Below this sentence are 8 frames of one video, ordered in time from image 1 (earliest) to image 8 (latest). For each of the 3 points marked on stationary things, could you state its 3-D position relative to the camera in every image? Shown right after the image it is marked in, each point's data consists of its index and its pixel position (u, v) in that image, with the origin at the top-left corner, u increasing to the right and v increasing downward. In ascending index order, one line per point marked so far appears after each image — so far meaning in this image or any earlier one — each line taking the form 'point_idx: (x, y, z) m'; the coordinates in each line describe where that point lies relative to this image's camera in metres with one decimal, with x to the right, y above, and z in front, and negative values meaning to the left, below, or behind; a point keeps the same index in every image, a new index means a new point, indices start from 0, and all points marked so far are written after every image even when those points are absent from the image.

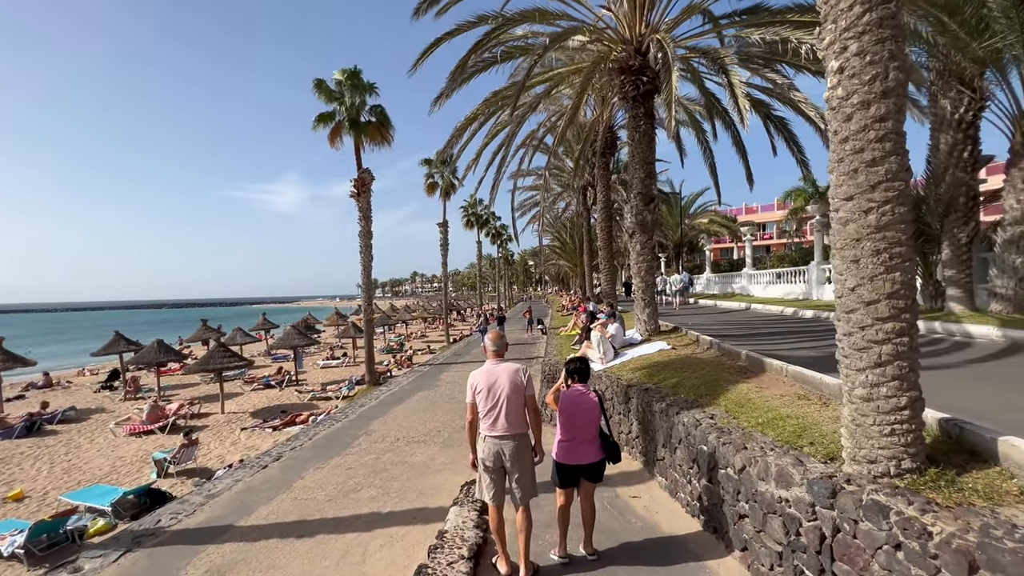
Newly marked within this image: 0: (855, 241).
0: (+2.5, +0.3, +3.3) m
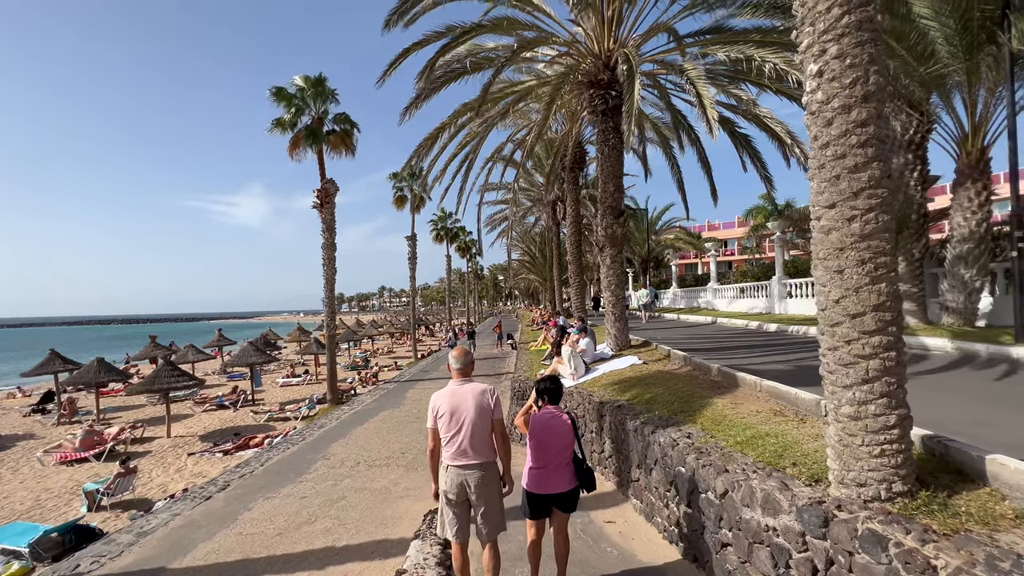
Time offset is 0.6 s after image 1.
0: (+2.3, +0.3, +3.1) m
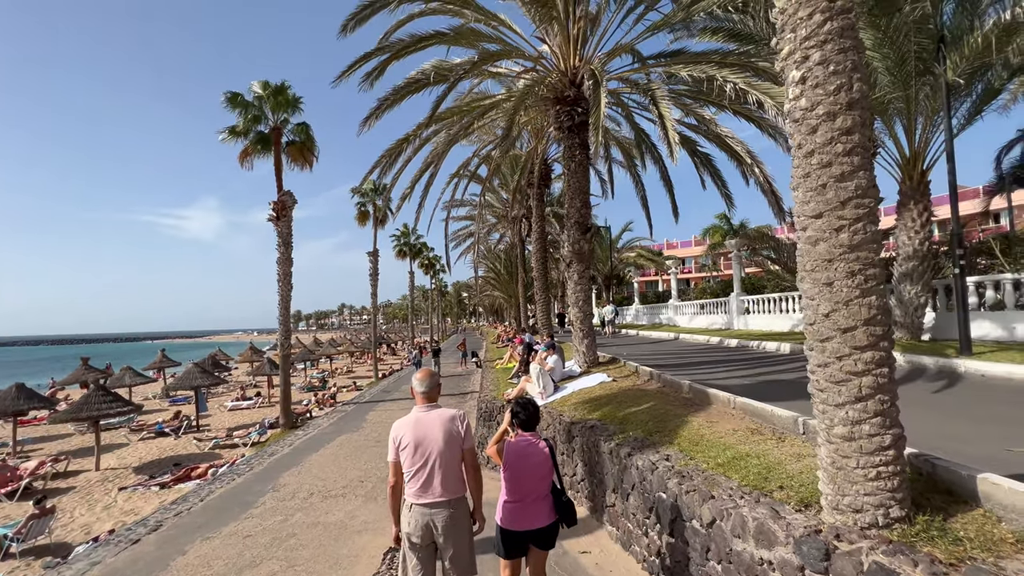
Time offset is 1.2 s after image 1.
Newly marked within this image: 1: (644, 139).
0: (+2.1, +0.2, +3.0) m
1: (+4.2, +4.7, +14.4) m
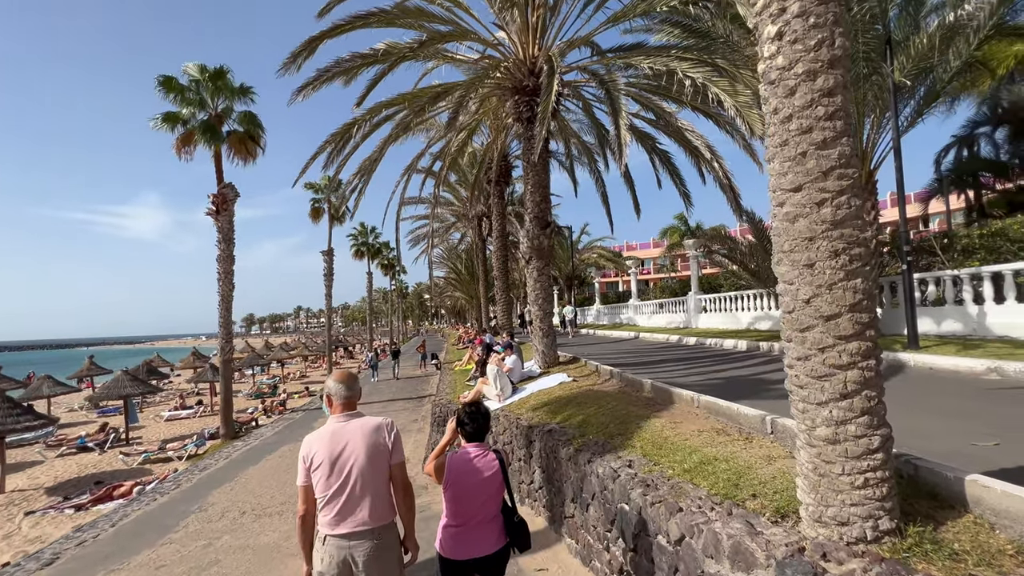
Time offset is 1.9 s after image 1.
0: (+1.7, +0.3, +2.6) m
1: (+2.9, +4.8, +14.2) m
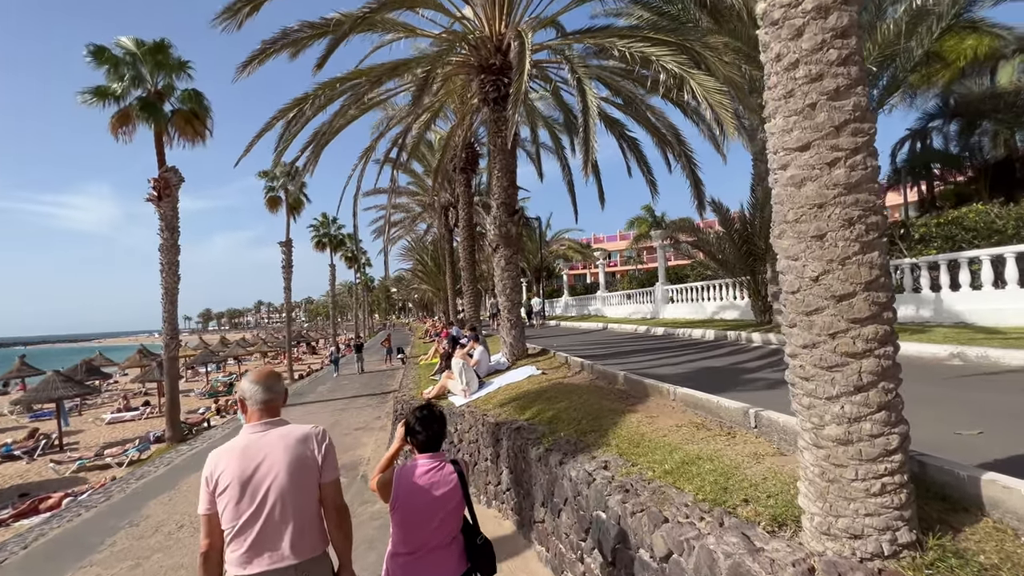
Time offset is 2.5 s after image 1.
0: (+1.5, +0.4, +2.2) m
1: (+1.8, +5.1, +13.8) m
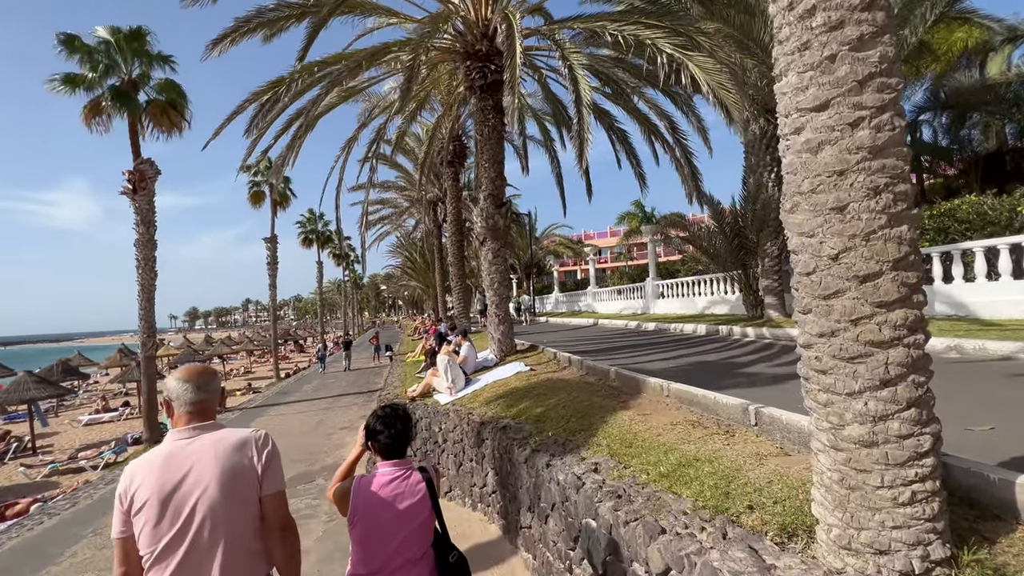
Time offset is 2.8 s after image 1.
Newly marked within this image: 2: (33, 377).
0: (+1.4, +0.5, +2.0) m
1: (+1.5, +5.3, +13.5) m
2: (-20.0, -3.7, +18.9) m
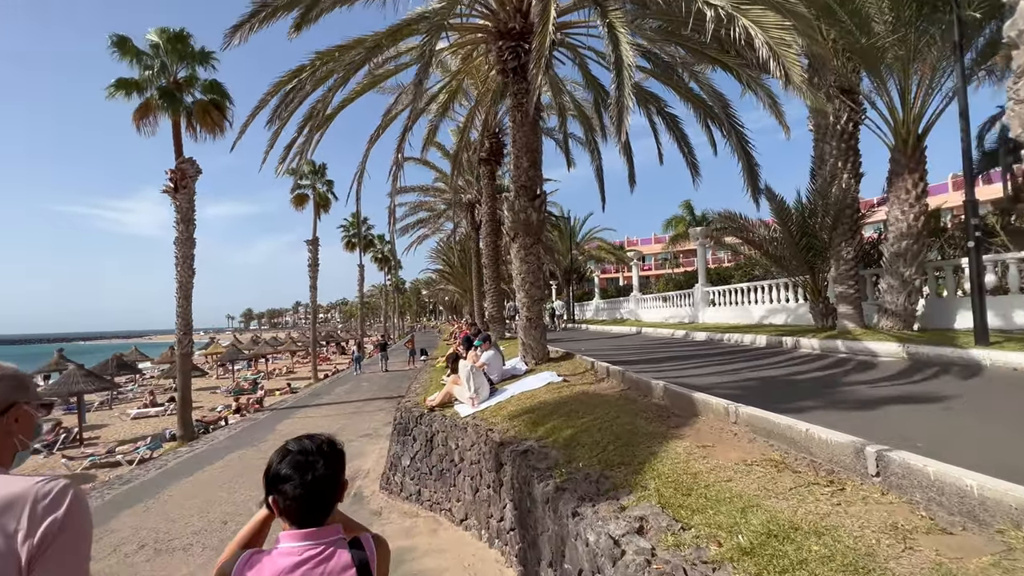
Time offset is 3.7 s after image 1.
0: (+1.3, +0.6, +0.9) m
1: (+2.5, +5.2, +12.4) m
2: (-18.5, -3.6, +19.6) m
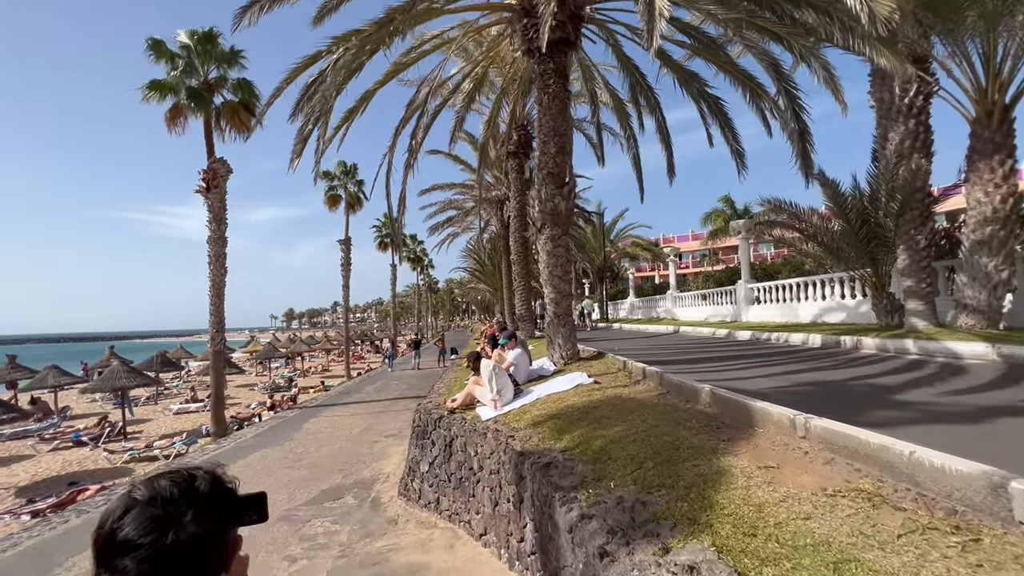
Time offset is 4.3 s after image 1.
0: (+1.2, +0.7, +0.2) m
1: (+3.2, +5.3, +11.6) m
2: (-17.2, -3.5, +20.3) m
